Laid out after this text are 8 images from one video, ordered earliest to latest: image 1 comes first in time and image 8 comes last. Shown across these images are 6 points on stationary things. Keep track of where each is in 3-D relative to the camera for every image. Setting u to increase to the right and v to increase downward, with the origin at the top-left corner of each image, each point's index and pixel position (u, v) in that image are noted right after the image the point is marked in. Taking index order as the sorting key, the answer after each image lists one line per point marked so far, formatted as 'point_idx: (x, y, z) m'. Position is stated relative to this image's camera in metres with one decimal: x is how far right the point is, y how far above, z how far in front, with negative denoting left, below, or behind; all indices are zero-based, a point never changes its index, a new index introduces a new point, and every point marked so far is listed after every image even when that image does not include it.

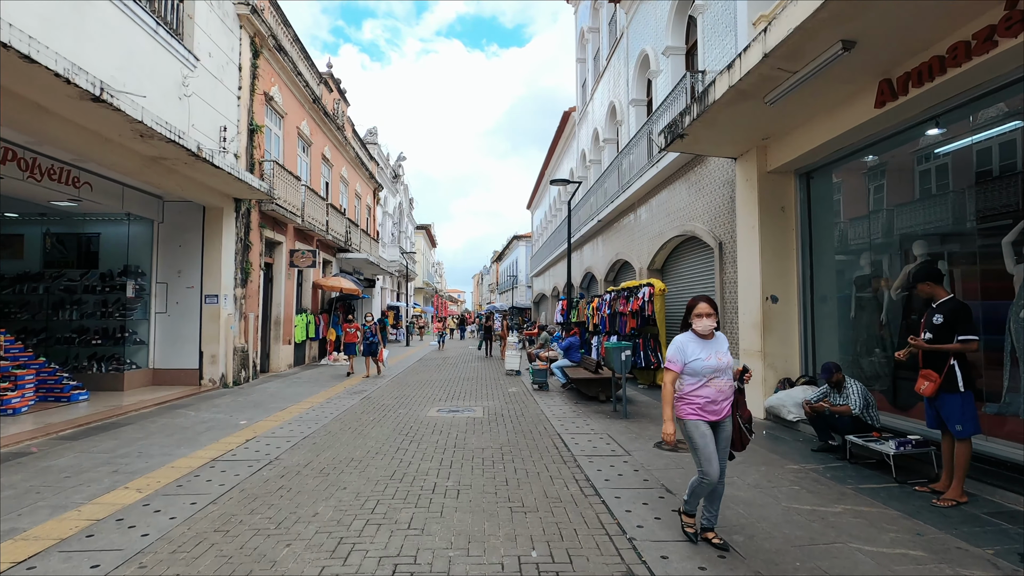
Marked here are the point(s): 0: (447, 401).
0: (-1.2, -2.1, +9.8) m
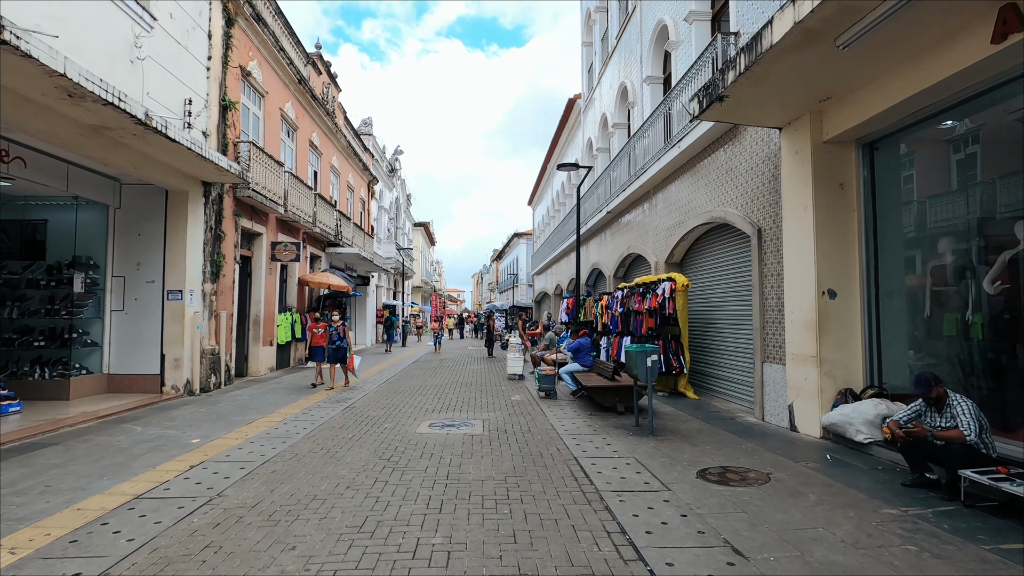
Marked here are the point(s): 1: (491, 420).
0: (-1.1, -2.0, +8.5) m
1: (-0.3, -2.0, +8.0) m
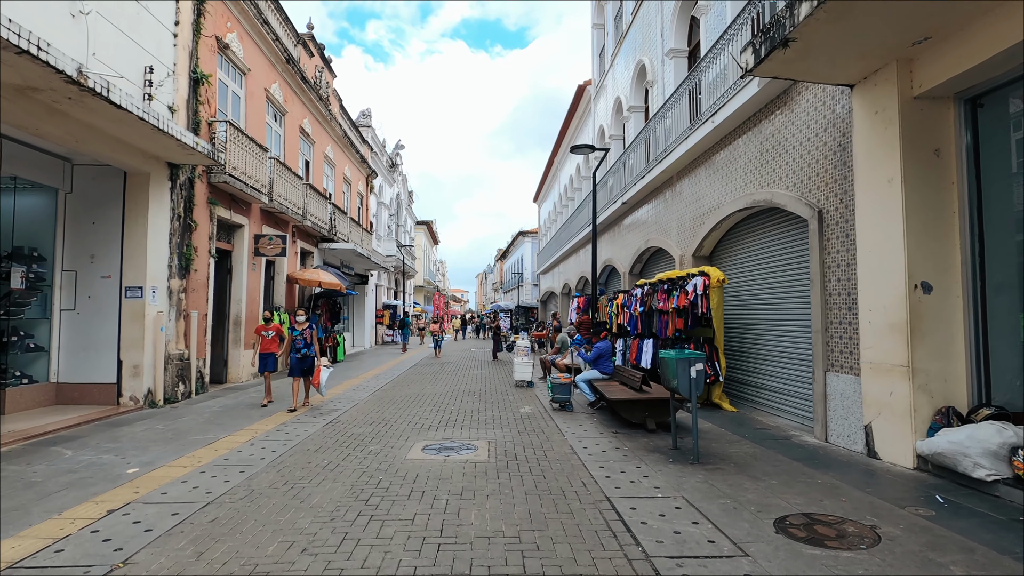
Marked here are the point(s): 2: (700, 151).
0: (-1.0, -1.9, +7.2) m
1: (-0.2, -1.9, +6.6) m
2: (+3.7, +2.7, +10.6) m
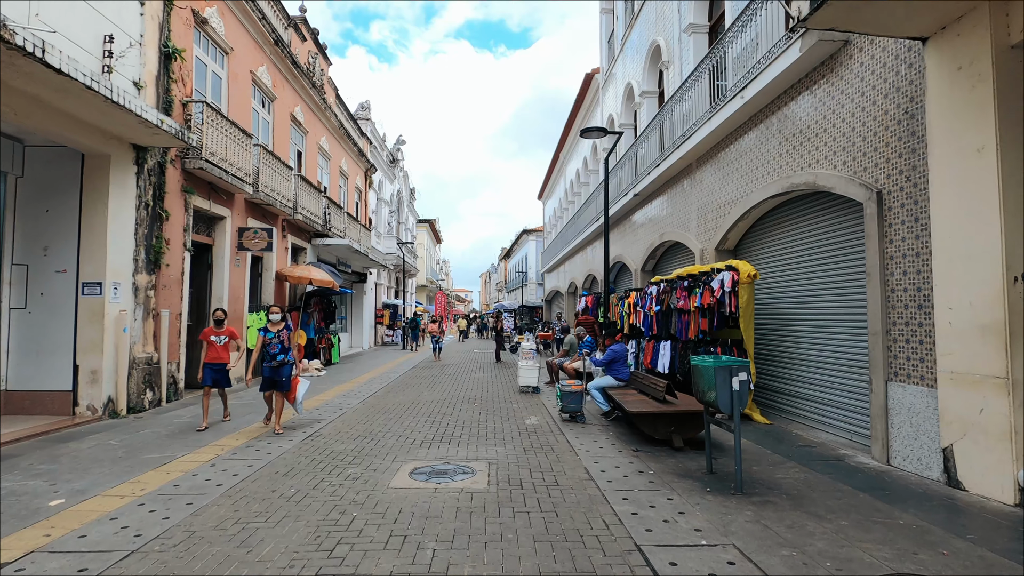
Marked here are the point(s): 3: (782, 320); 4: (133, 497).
0: (-0.9, -1.9, +6.2) m
1: (-0.1, -1.8, +5.7) m
2: (+3.8, +2.8, +9.6) m
3: (+4.0, -0.5, +7.8) m
4: (-3.3, -1.8, +4.6) m
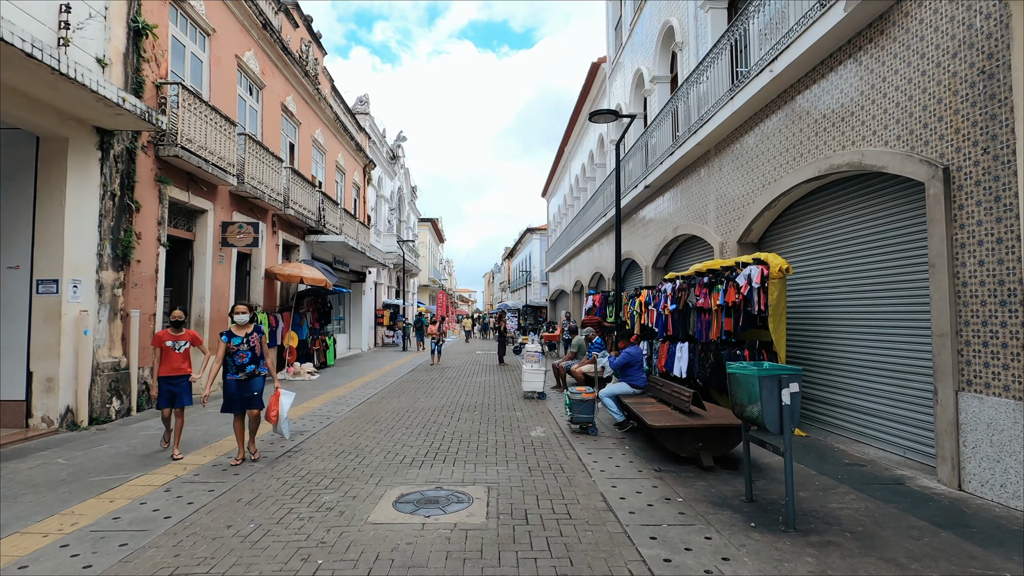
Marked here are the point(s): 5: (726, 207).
0: (-0.9, -1.8, +5.4) m
1: (-0.1, -1.8, +4.9) m
2: (+3.9, +2.8, +8.8) m
3: (+4.0, -0.4, +7.0) m
4: (-3.3, -1.8, +3.8) m
5: (+3.9, +1.5, +9.6) m
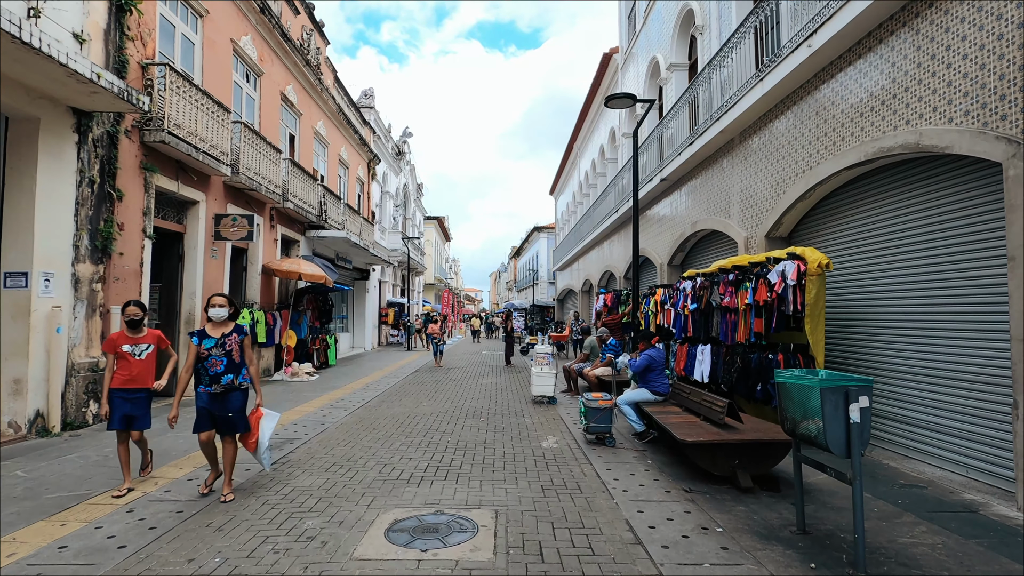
0: (-0.8, -1.8, +4.8) m
1: (0.0, -1.8, +4.2) m
2: (+4.0, +2.9, +8.1) m
3: (+4.1, -0.4, +6.3) m
4: (-3.2, -1.7, +3.2) m
5: (+4.0, +1.5, +8.9) m
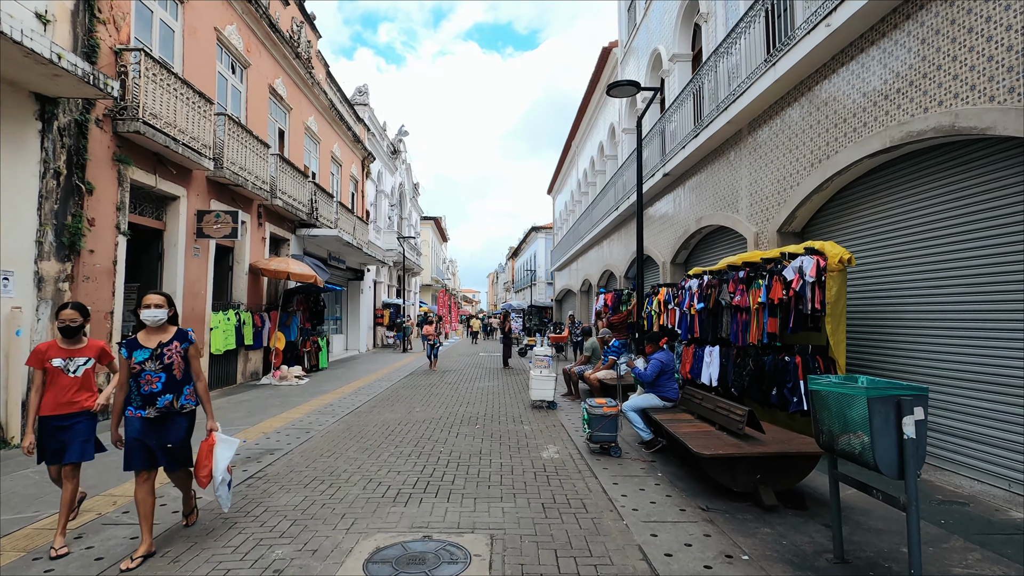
0: (-0.8, -1.7, +4.3) m
1: (0.0, -1.7, +3.8) m
2: (+4.0, +2.9, +7.6) m
3: (+4.1, -0.3, +5.9) m
4: (-3.2, -1.7, +2.7) m
5: (+4.0, +1.5, +8.4) m
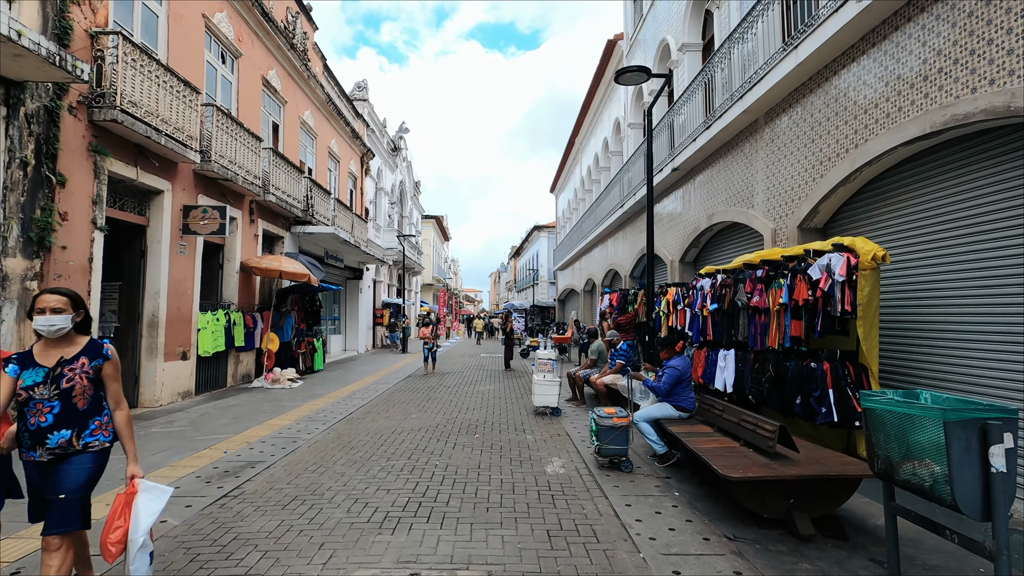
0: (-0.8, -1.7, +3.8) m
1: (0.0, -1.7, +3.3) m
2: (+4.0, +2.9, +7.1) m
3: (+4.1, -0.3, +5.4) m
4: (-3.2, -1.7, +2.3) m
5: (+4.0, +1.5, +7.9) m
